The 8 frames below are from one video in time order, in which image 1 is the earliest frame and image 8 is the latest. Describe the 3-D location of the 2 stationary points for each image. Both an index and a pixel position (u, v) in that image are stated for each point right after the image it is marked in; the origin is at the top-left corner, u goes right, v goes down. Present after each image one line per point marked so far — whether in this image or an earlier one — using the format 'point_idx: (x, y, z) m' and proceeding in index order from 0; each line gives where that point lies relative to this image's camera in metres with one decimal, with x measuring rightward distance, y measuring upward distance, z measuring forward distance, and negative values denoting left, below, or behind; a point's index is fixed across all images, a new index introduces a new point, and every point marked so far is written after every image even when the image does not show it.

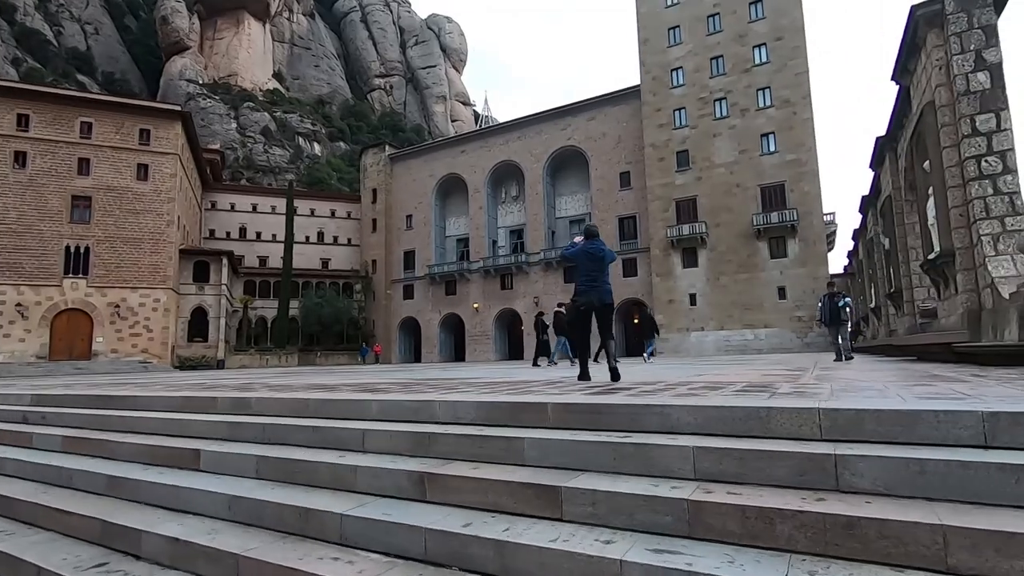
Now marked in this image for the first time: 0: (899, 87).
0: (+5.0, +2.6, +7.0) m
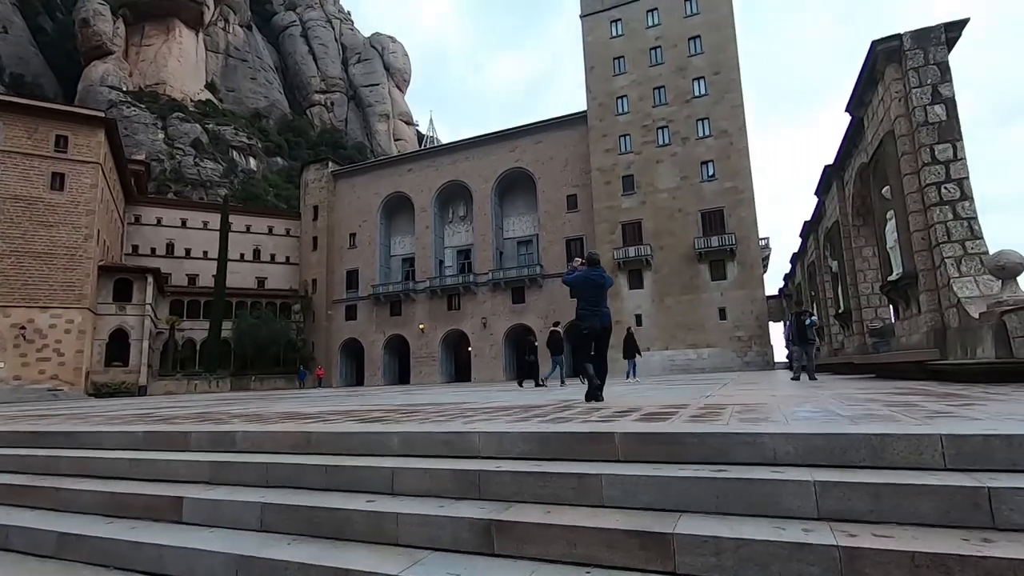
0: (+4.7, +2.3, +7.4) m
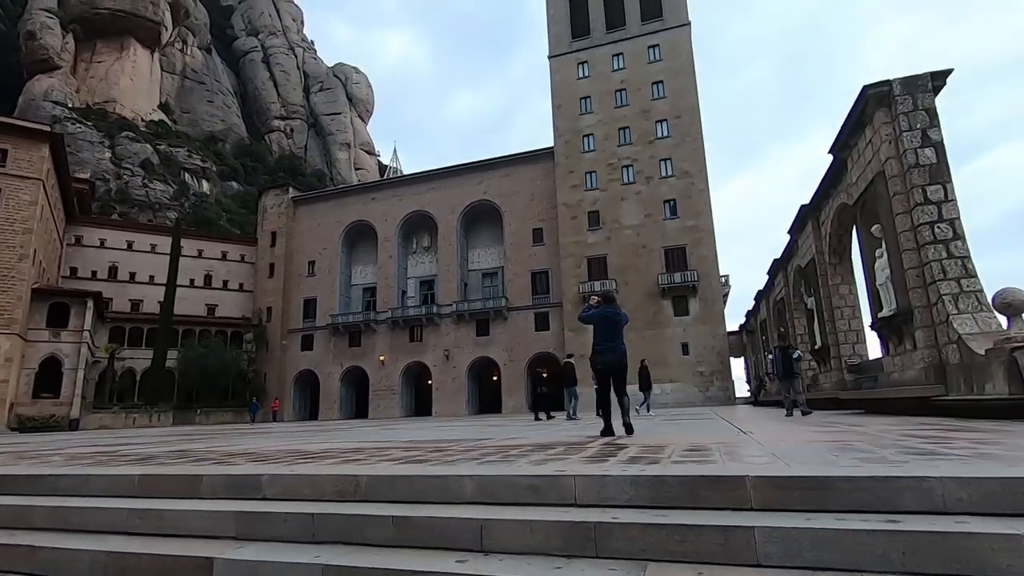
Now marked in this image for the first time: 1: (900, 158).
0: (+4.6, +1.8, +7.7) m
1: (+4.3, +1.4, +5.9) m
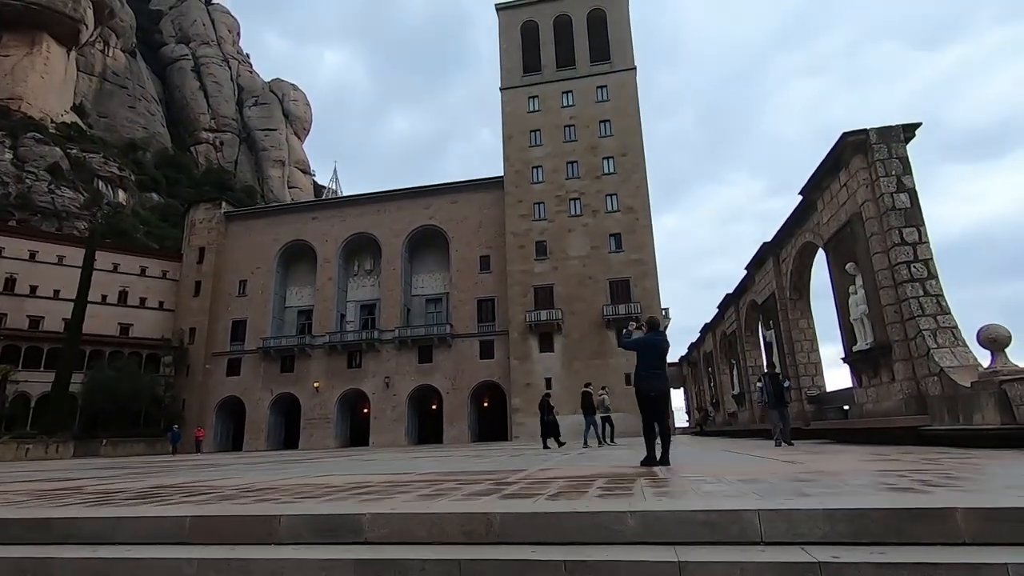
0: (+4.4, +1.3, +8.2) m
1: (+4.3, +1.0, +6.4) m
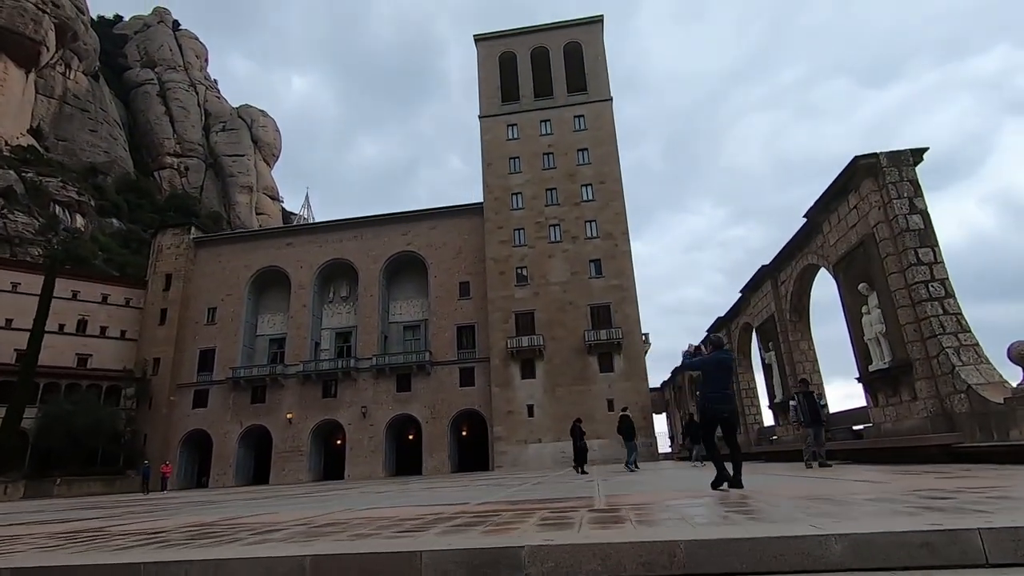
0: (+4.6, +1.0, +8.3) m
1: (+4.6, +0.8, +6.5) m
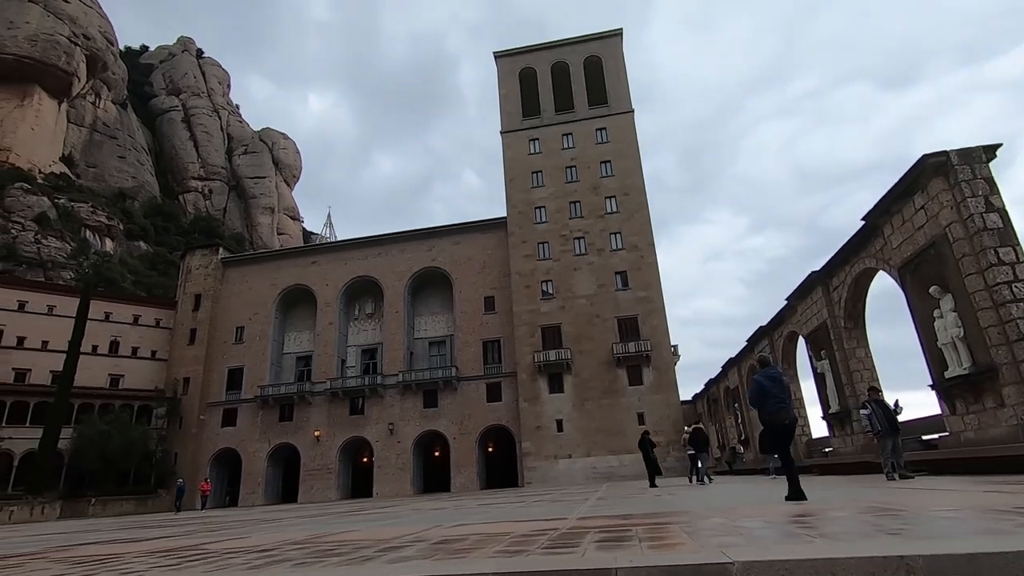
0: (+5.3, +0.9, +8.1) m
1: (+5.2, +0.8, +6.3) m
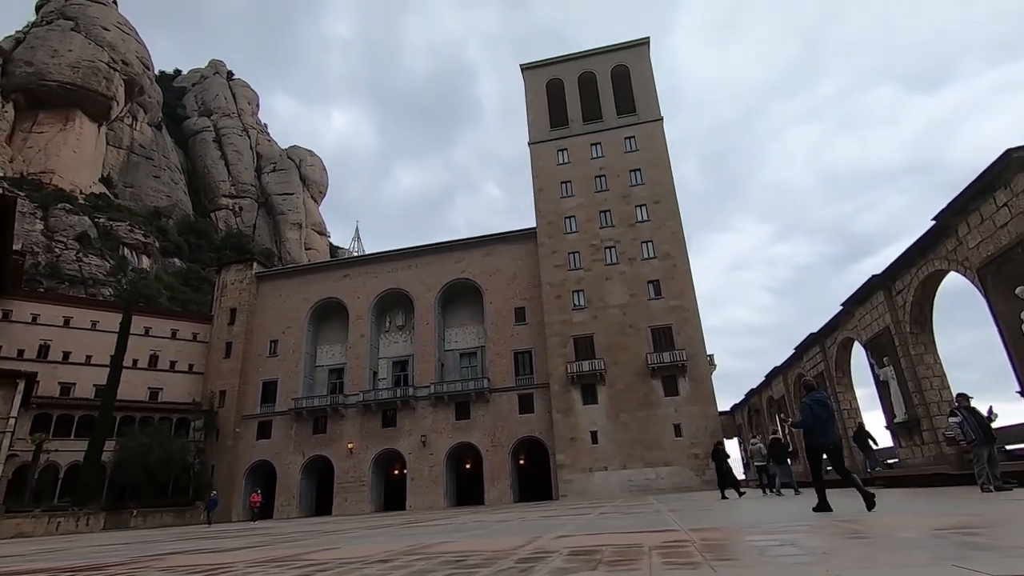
0: (+6.1, +0.9, +7.8) m
1: (+6.0, +0.8, +5.9) m
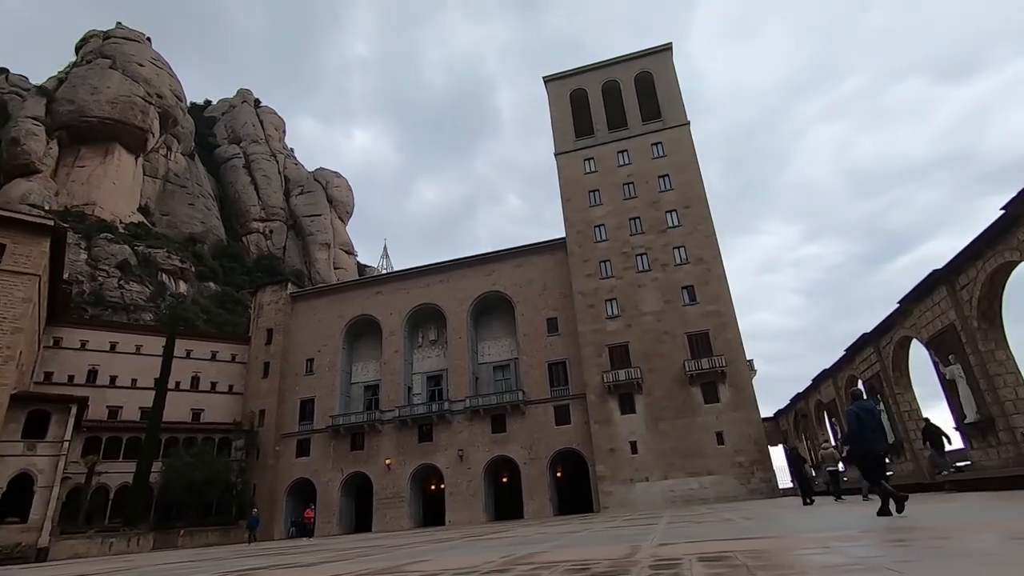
0: (+6.8, +1.0, +7.5) m
1: (+6.6, +0.9, +5.6) m
